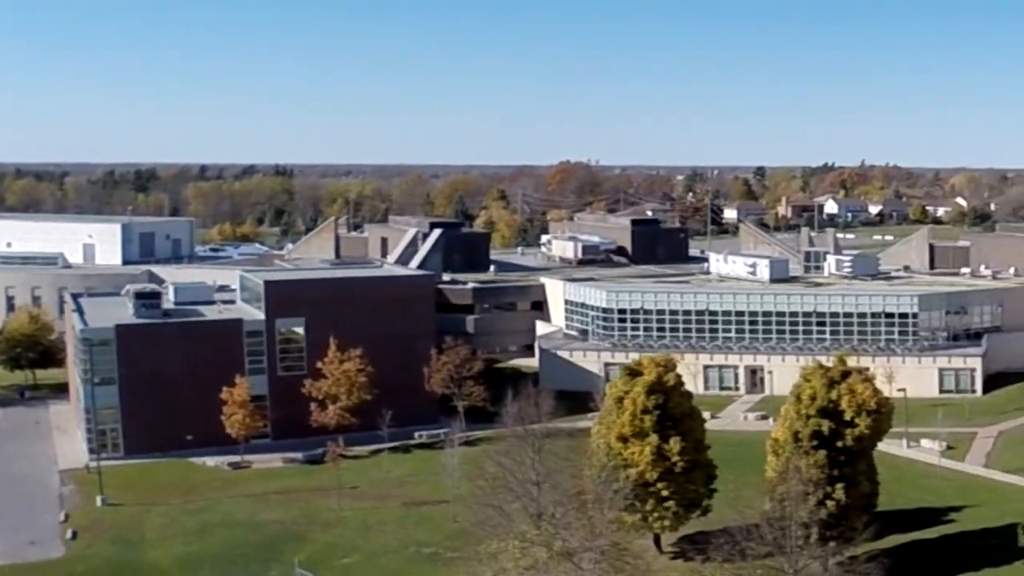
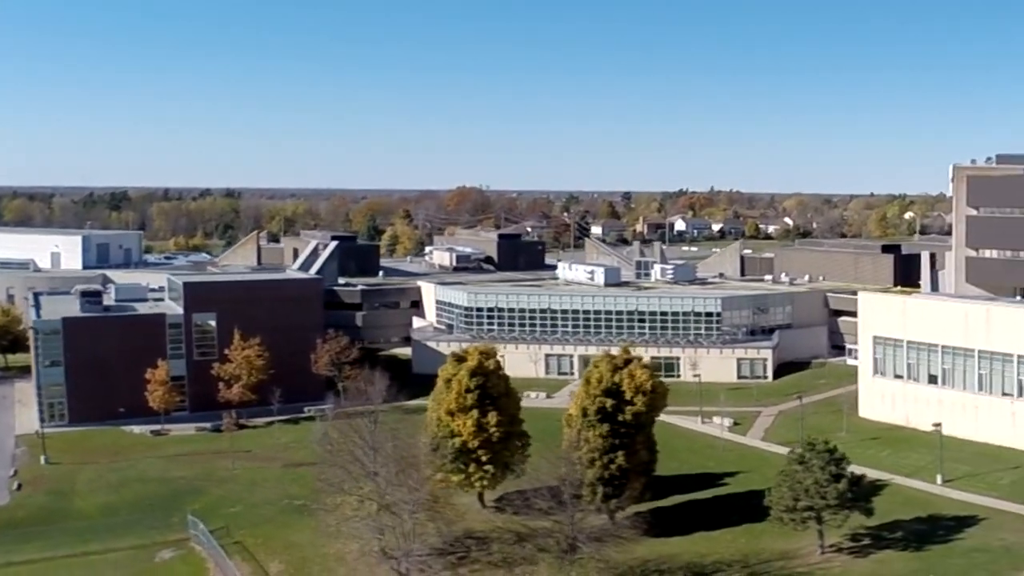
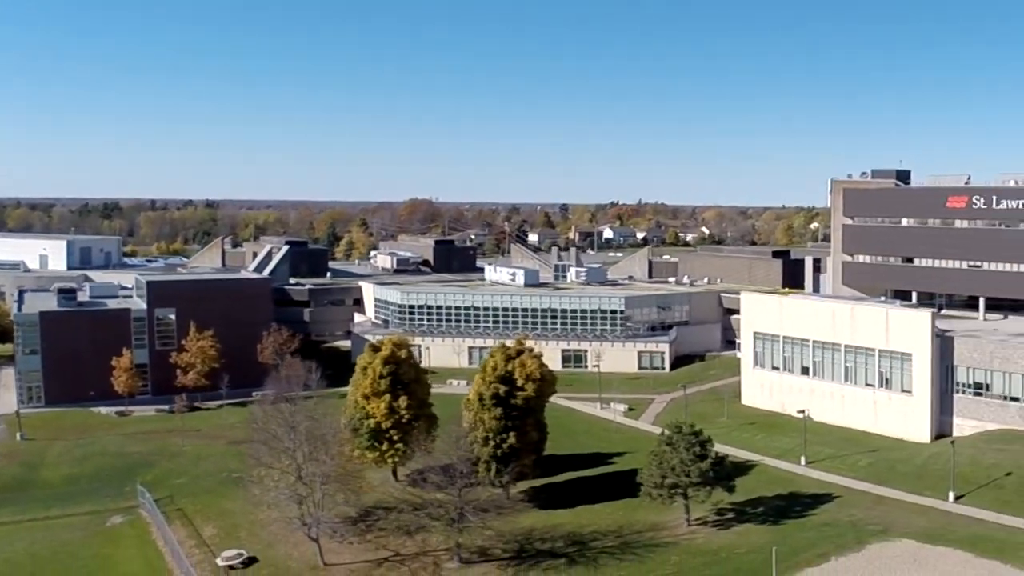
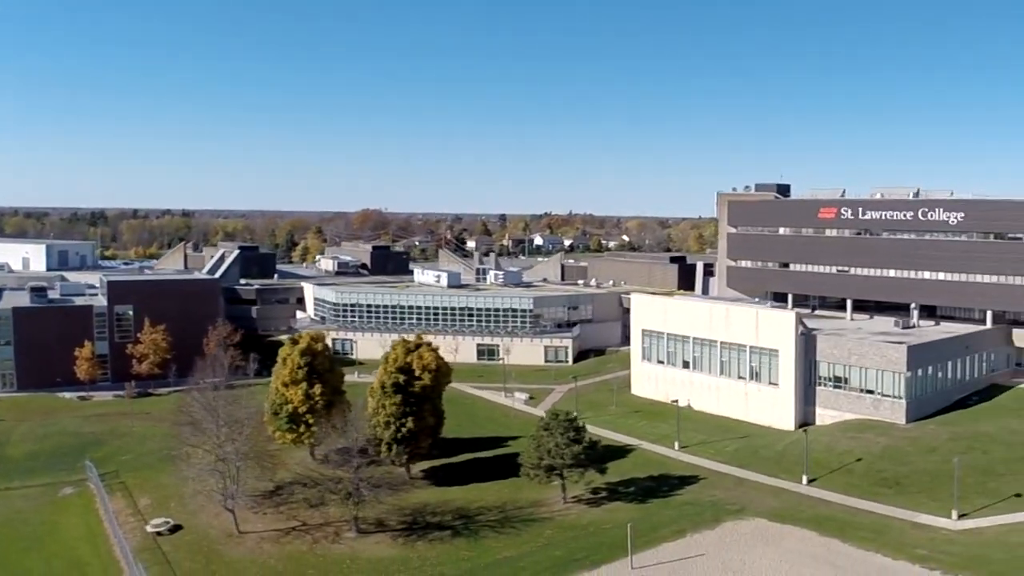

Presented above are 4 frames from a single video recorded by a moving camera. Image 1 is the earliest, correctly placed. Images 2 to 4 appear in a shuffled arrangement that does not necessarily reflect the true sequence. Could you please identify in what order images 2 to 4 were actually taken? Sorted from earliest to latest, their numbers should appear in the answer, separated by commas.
2, 3, 4
